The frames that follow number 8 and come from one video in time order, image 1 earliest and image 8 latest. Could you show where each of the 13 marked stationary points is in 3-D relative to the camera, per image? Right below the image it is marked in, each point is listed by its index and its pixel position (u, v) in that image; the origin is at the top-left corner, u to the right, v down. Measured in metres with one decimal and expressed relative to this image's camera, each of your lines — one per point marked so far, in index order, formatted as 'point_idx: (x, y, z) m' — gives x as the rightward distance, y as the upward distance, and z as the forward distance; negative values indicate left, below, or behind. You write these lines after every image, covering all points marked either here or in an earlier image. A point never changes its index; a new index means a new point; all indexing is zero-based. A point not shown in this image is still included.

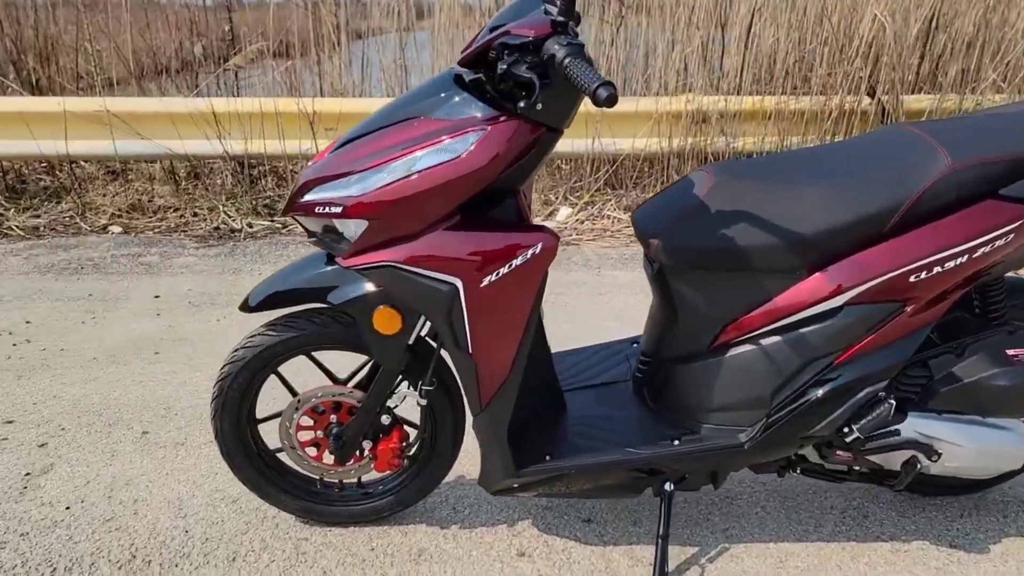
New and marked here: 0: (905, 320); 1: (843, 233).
0: (+0.9, -0.1, +1.9) m
1: (+0.7, +0.1, +1.8) m
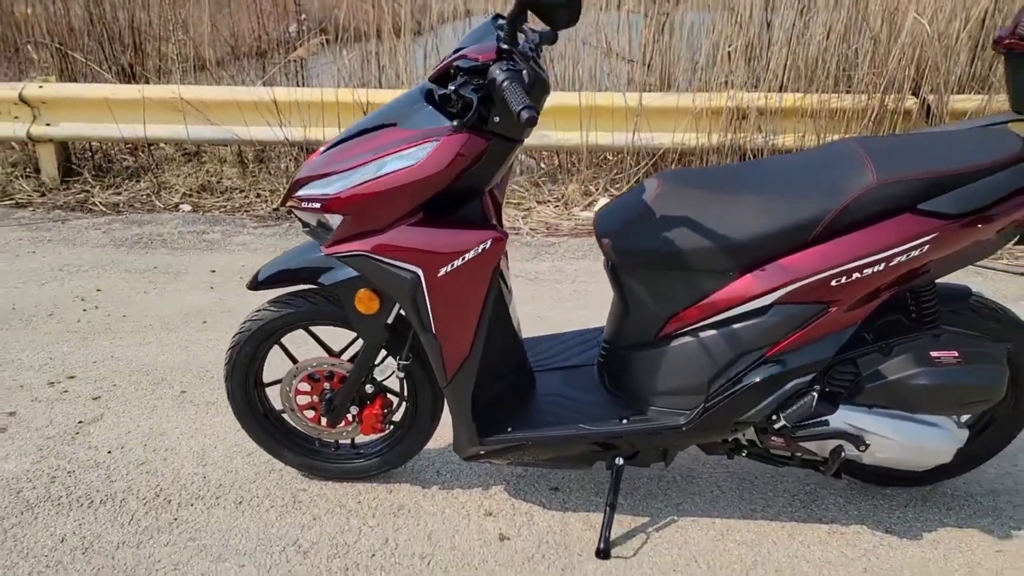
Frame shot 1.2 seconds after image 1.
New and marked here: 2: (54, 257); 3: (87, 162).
0: (+0.8, -0.1, +2.0) m
1: (+0.6, +0.1, +2.0) m
2: (-2.7, +0.2, +4.8) m
3: (-3.0, +0.9, +5.8) m
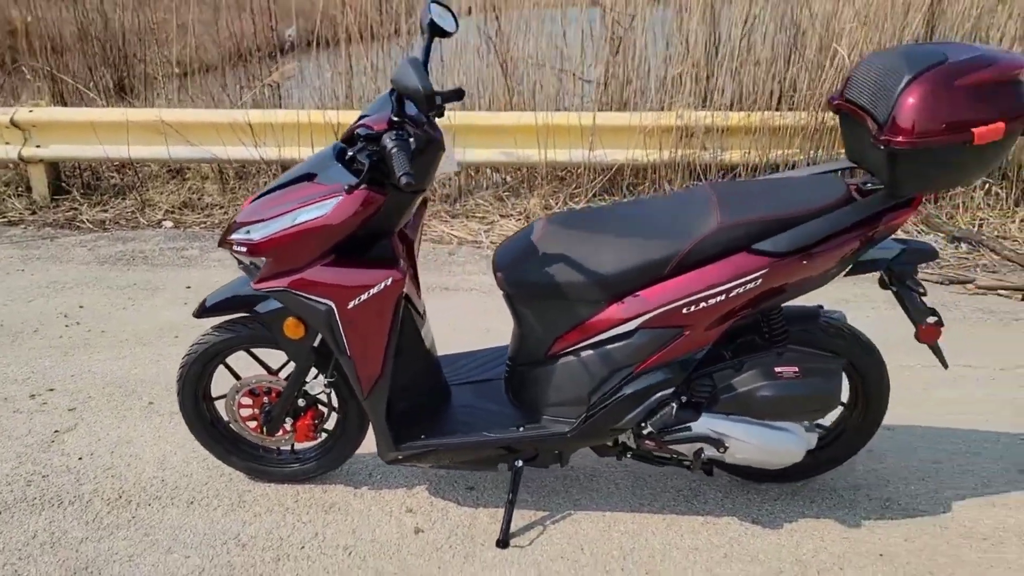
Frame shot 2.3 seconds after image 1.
0: (+0.5, -0.2, +2.4) m
1: (+0.3, 0.0, +2.3) m
2: (-2.9, +0.1, +5.1) m
3: (-3.2, +0.8, +6.1) m
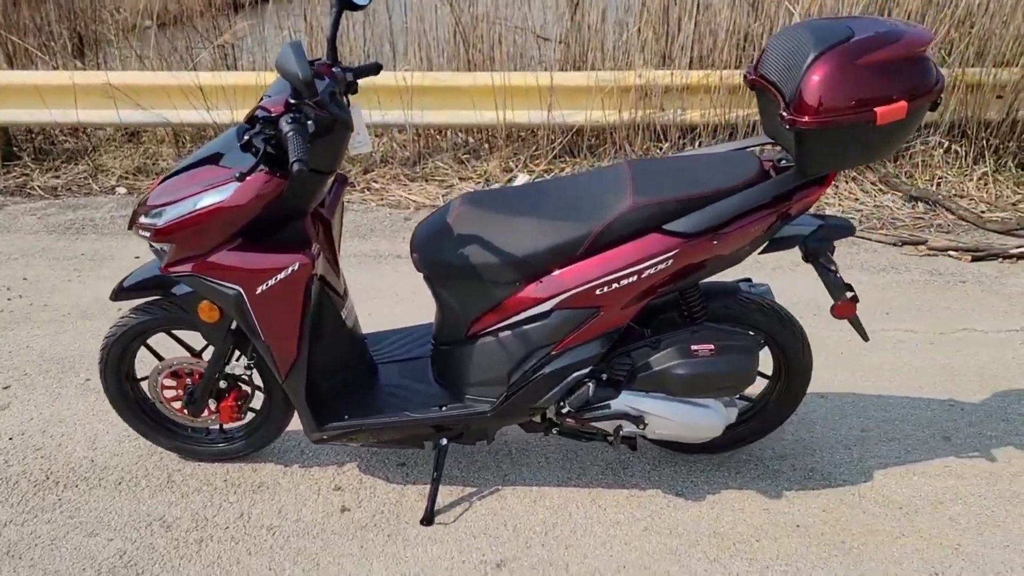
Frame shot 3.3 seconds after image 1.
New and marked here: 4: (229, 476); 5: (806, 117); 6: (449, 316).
0: (+0.3, -0.1, +2.3) m
1: (+0.1, +0.1, +2.3) m
2: (-3.2, +0.3, +5.1) m
3: (-3.5, +1.0, +6.0) m
4: (-1.0, -0.6, +2.8) m
5: (+0.7, +0.4, +2.1) m
6: (-0.2, -0.1, +2.5) m
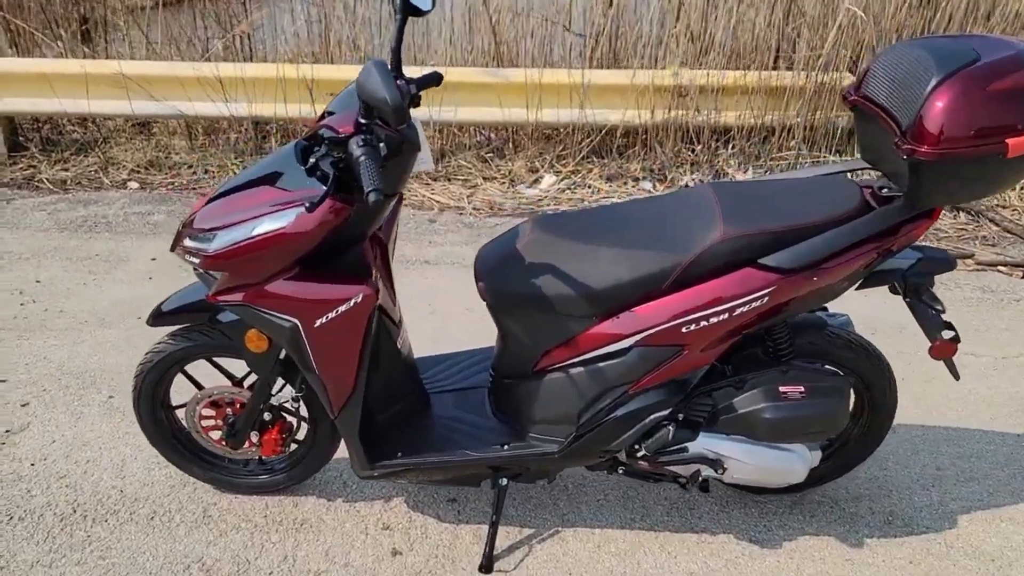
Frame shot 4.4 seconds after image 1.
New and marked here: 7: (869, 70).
0: (+0.5, -0.2, +2.2) m
1: (+0.3, 0.0, +2.1) m
2: (-3.0, +0.3, +4.8) m
3: (-3.3, +1.1, +5.8) m
4: (-0.8, -0.7, +2.6) m
5: (+1.0, +0.3, +1.9) m
6: (0.0, -0.2, +2.3) m
7: (+0.9, +0.6, +2.1) m
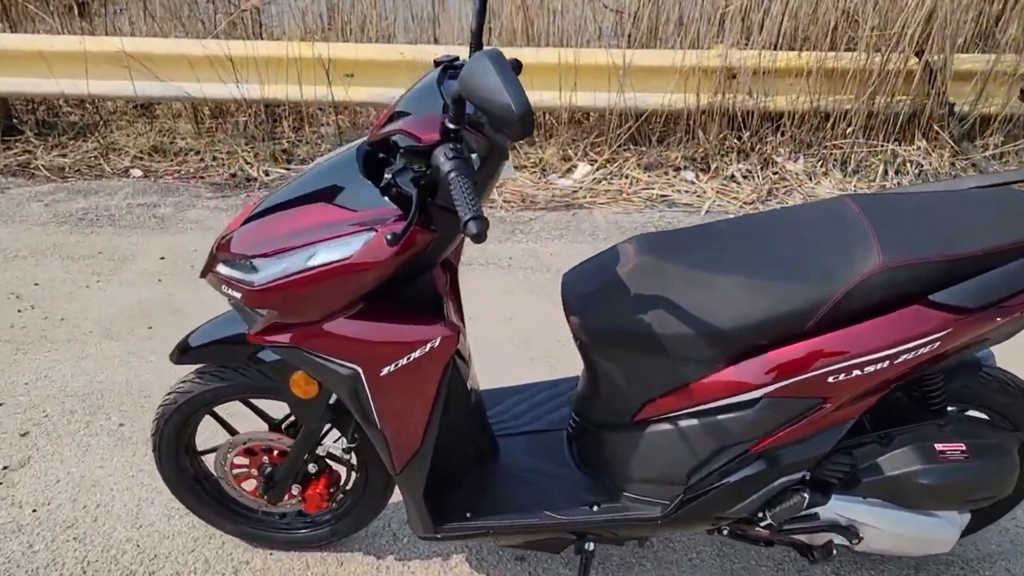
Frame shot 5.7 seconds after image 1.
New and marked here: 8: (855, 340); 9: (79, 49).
0: (+0.7, -0.3, +1.8) m
1: (+0.5, -0.1, +1.7) m
2: (-2.8, +0.3, +4.4) m
3: (-3.1, +1.1, +5.3) m
4: (-0.5, -0.8, +2.3) m
5: (+1.2, +0.2, +1.5) m
6: (+0.2, -0.2, +2.0) m
7: (+1.1, +0.5, +1.7) m
8: (+0.7, -0.1, +1.7) m
9: (-2.5, +1.3, +4.7) m
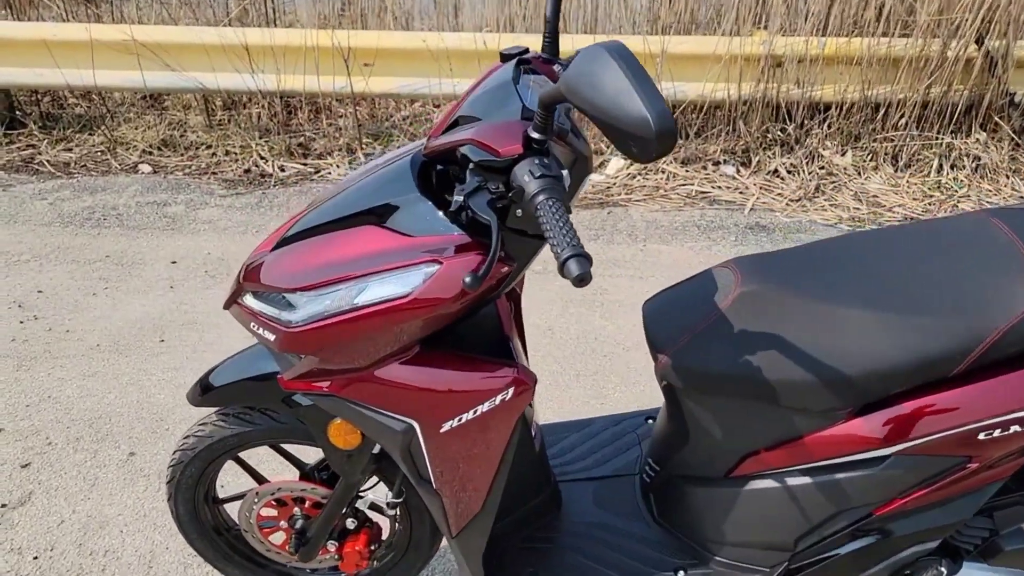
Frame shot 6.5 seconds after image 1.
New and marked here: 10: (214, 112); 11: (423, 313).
0: (+0.8, -0.3, +1.5) m
1: (+0.7, -0.2, +1.4) m
2: (-2.6, +0.2, +4.2) m
3: (-2.9, +1.1, +5.1) m
4: (-0.4, -0.8, +2.0) m
5: (+1.3, +0.2, +1.2) m
6: (+0.4, -0.3, +1.7) m
7: (+1.3, +0.4, +1.4) m
8: (+0.9, -0.2, +1.4) m
9: (-2.3, +1.3, +4.4) m
10: (-1.9, +1.1, +5.3) m
11: (-0.1, 0.0, +1.4) m
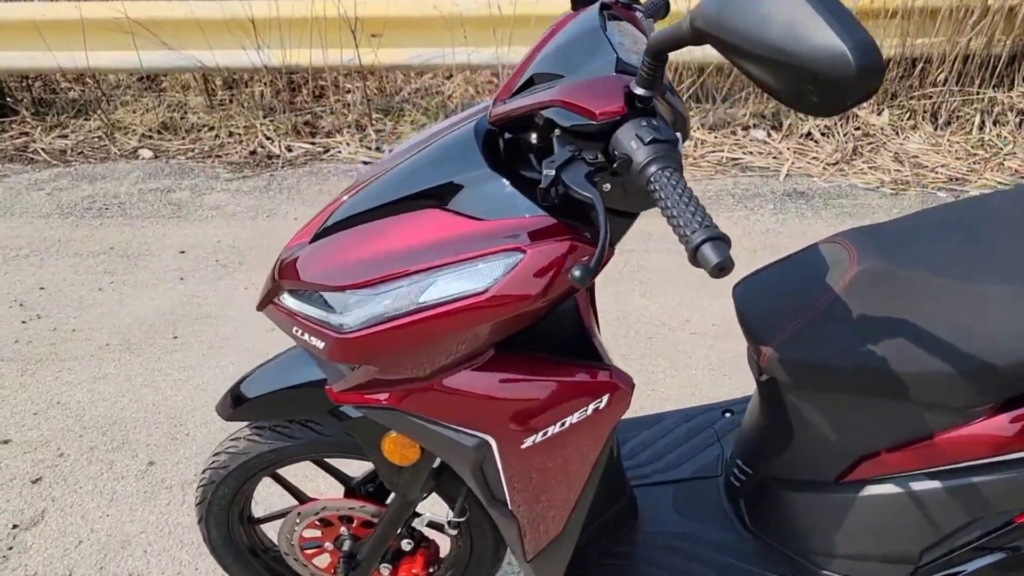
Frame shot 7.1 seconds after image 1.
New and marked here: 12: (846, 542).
0: (+1.0, -0.3, +1.3) m
1: (+0.8, -0.1, +1.2) m
2: (-2.5, +0.2, +4.0) m
3: (-2.8, +1.1, +4.8) m
4: (-0.2, -0.8, +1.8) m
5: (+1.5, +0.2, +1.0) m
6: (+0.5, -0.3, +1.5) m
7: (+1.4, +0.5, +1.2) m
8: (+1.0, -0.1, +1.2) m
9: (-2.2, +1.3, +4.2) m
10: (-1.8, +1.2, +5.0) m
11: (0.0, 0.0, +1.1) m
12: (+0.6, -0.4, +1.5) m
